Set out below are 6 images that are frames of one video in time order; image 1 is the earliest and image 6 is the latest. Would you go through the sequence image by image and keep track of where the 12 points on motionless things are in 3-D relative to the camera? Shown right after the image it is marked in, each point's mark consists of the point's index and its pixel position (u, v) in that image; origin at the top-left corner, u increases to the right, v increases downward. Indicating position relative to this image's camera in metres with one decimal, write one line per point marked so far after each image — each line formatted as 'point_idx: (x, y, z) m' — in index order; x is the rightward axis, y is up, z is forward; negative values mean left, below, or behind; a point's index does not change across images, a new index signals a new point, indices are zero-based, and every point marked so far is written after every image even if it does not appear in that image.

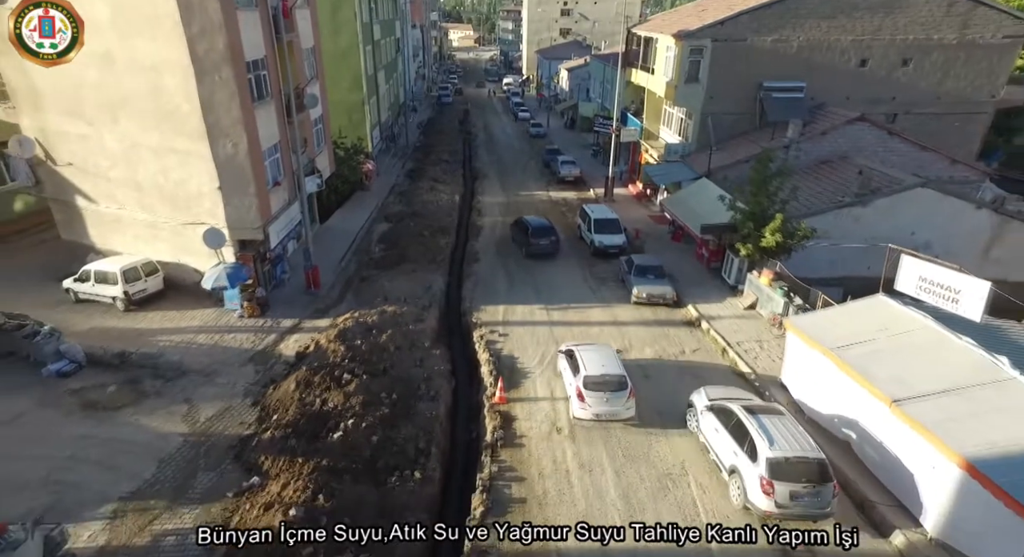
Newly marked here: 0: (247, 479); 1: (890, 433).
0: (-5.8, -4.4, +12.9) m
1: (+7.7, -3.2, +12.2) m
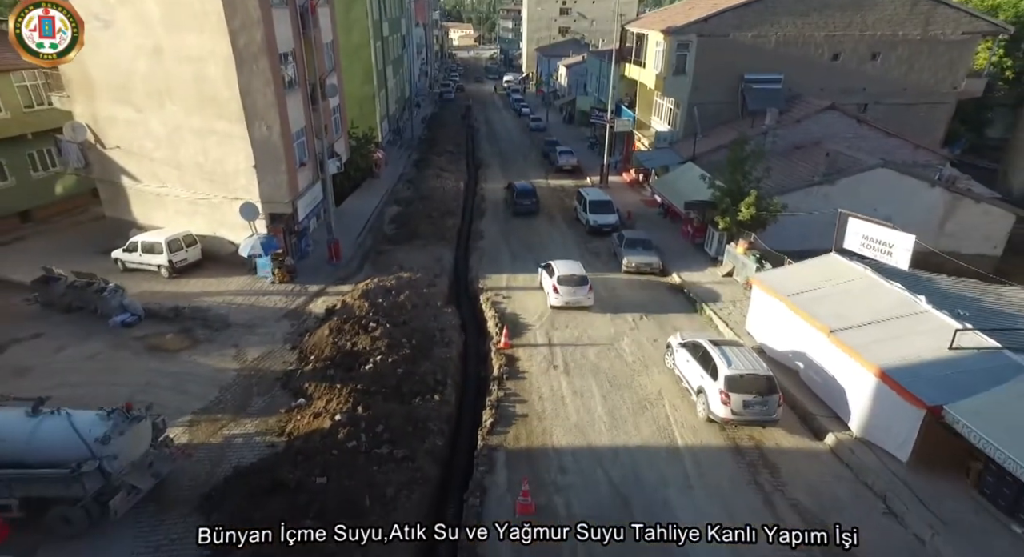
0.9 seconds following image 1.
0: (-5.7, -3.2, +15.6) m
1: (+7.8, -2.0, +14.8) m
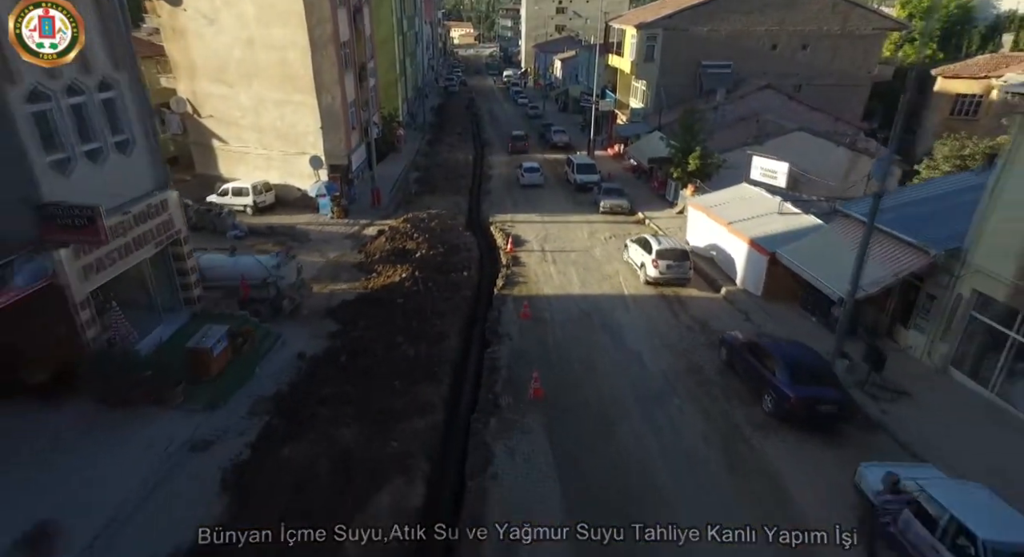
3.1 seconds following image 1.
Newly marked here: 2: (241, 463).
0: (-5.5, +0.2, +23.2) m
1: (+7.9, +1.4, +22.5) m
2: (-5.1, -3.5, +11.2) m
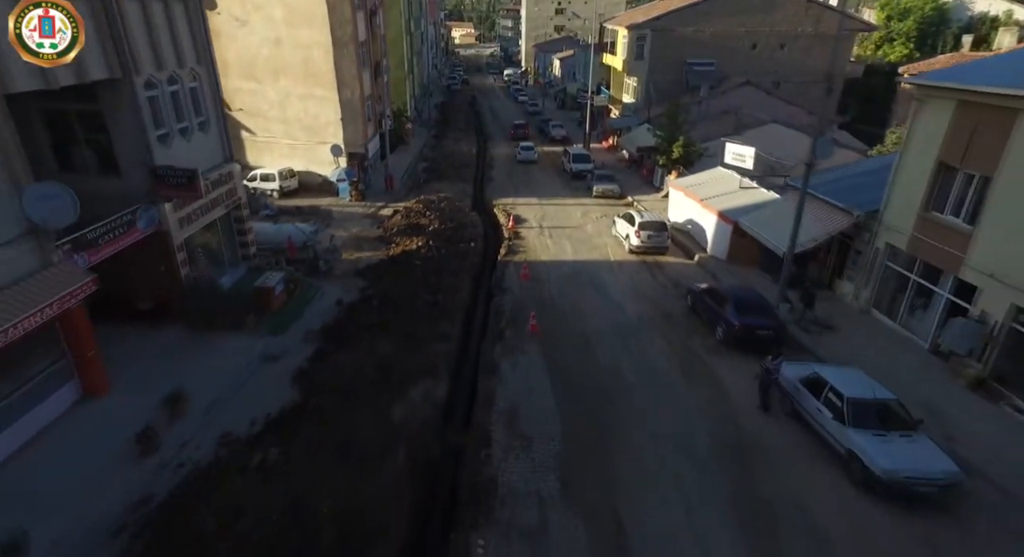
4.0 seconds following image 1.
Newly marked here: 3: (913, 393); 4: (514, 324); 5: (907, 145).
0: (-5.5, +1.5, +26.6) m
1: (+8.0, +2.7, +25.9) m
2: (-5.1, -2.2, +14.6) m
3: (+9.4, -2.7, +13.9) m
4: (+0.1, -1.3, +18.1) m
5: (+10.8, +3.7, +16.4) m
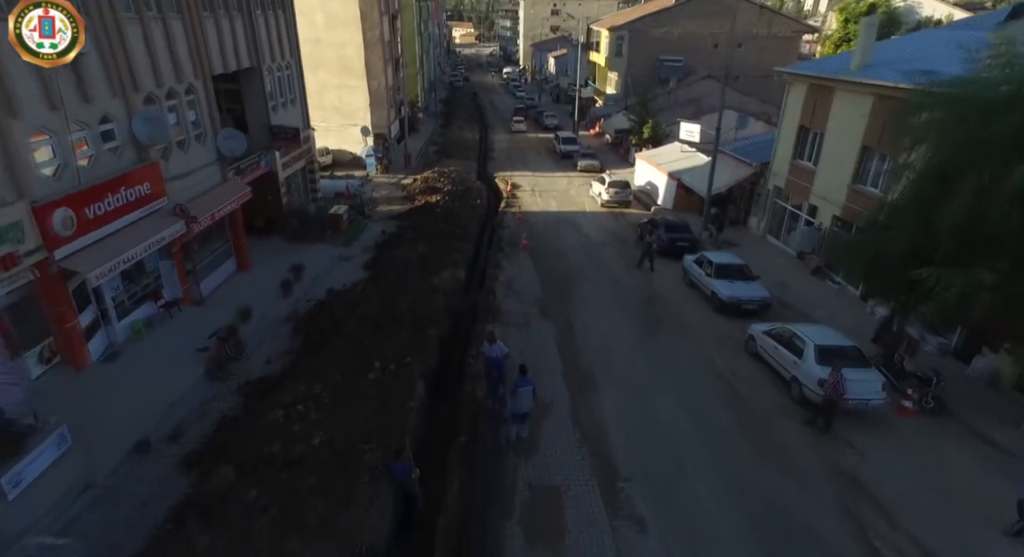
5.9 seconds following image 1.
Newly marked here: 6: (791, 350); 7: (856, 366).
0: (-5.6, +4.3, +33.9) m
1: (+7.8, +5.5, +33.2) m
2: (-5.2, +0.6, +21.9) m
3: (+9.3, +0.1, +21.2) m
4: (-0.1, +1.4, +25.4) m
5: (+10.7, +6.5, +23.7) m
6: (+6.1, -1.6, +13.2) m
7: (+7.0, -1.8, +12.2) m
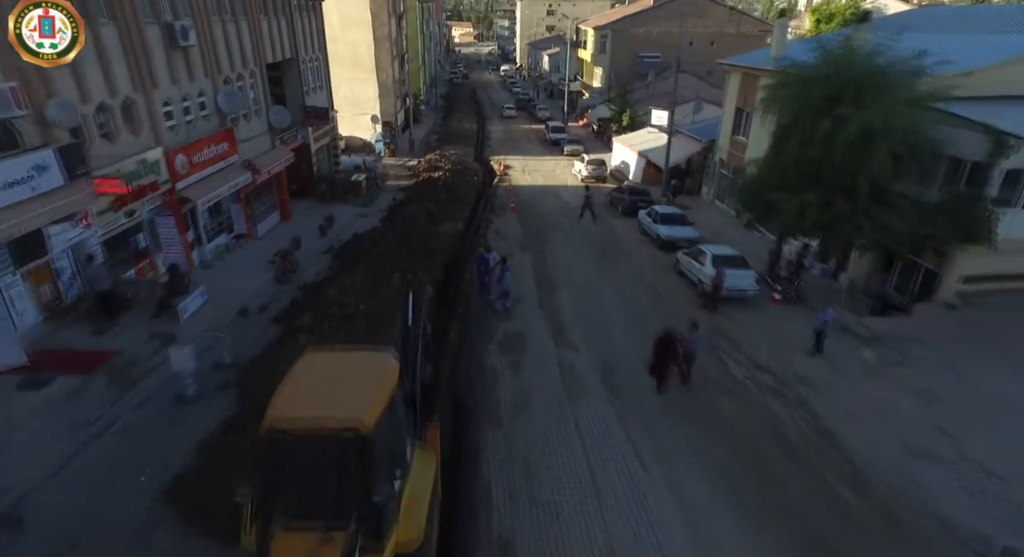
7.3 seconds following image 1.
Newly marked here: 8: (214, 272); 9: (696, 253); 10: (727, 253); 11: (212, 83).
0: (-6.1, +6.4, +39.0) m
1: (+7.3, +7.6, +38.2) m
2: (-5.7, +2.7, +27.0) m
3: (+8.8, +2.2, +26.3) m
4: (-0.6, +3.5, +30.5) m
5: (+10.2, +8.6, +28.8) m
6: (+5.6, +0.5, +18.2) m
7: (+6.5, +0.3, +17.3) m
8: (-8.9, +0.2, +18.1) m
9: (+5.7, +0.8, +18.6) m
10: (+6.4, +0.8, +17.8) m
11: (-9.3, +6.1, +18.8) m
